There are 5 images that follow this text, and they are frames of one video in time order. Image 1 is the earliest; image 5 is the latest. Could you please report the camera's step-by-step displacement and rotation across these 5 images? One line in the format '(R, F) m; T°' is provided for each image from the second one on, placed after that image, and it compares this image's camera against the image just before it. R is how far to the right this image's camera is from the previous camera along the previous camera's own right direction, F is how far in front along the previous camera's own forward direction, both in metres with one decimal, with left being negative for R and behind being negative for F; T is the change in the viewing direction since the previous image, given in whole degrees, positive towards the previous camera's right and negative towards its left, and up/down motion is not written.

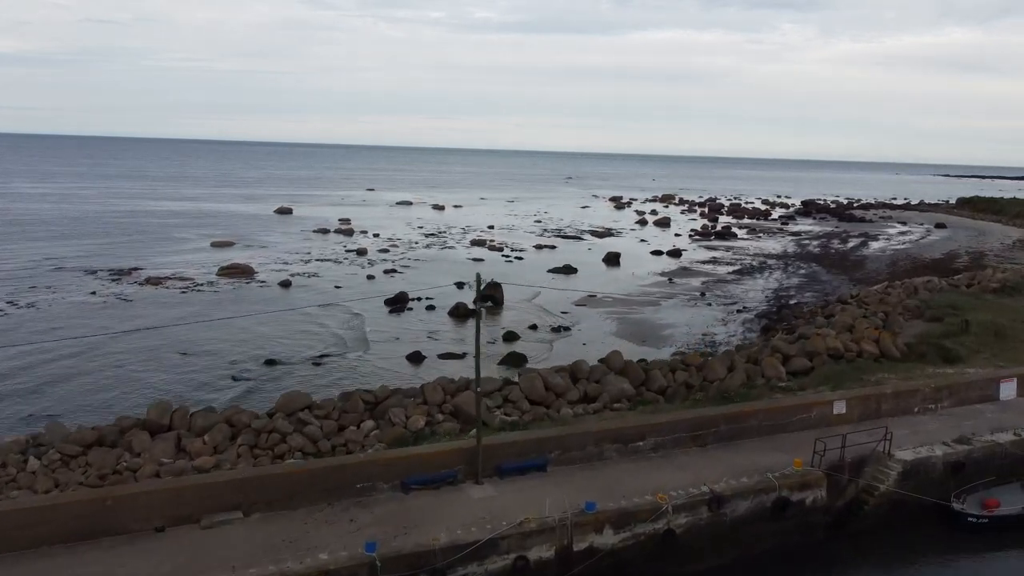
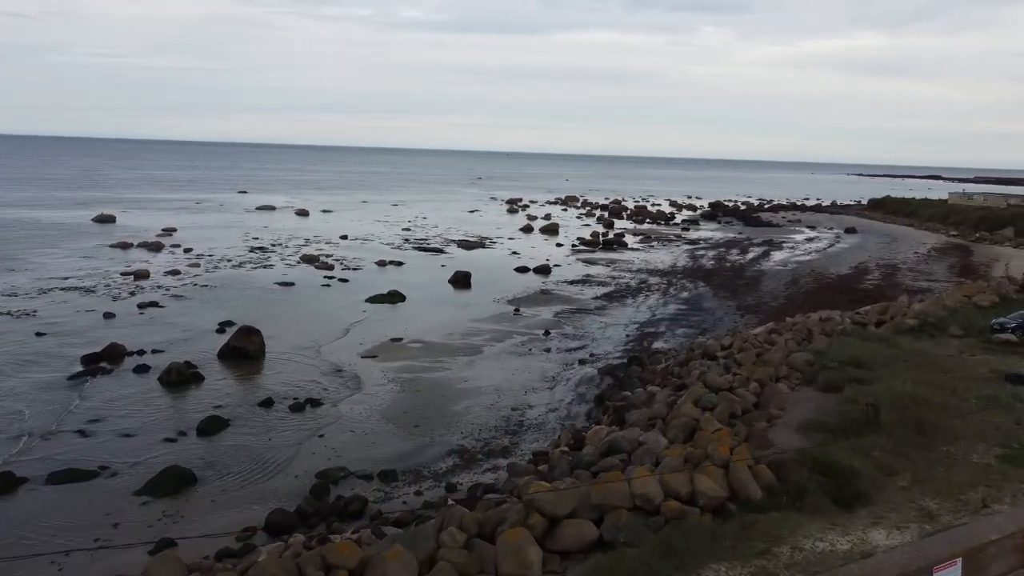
(+3.9, +6.7) m; +5°
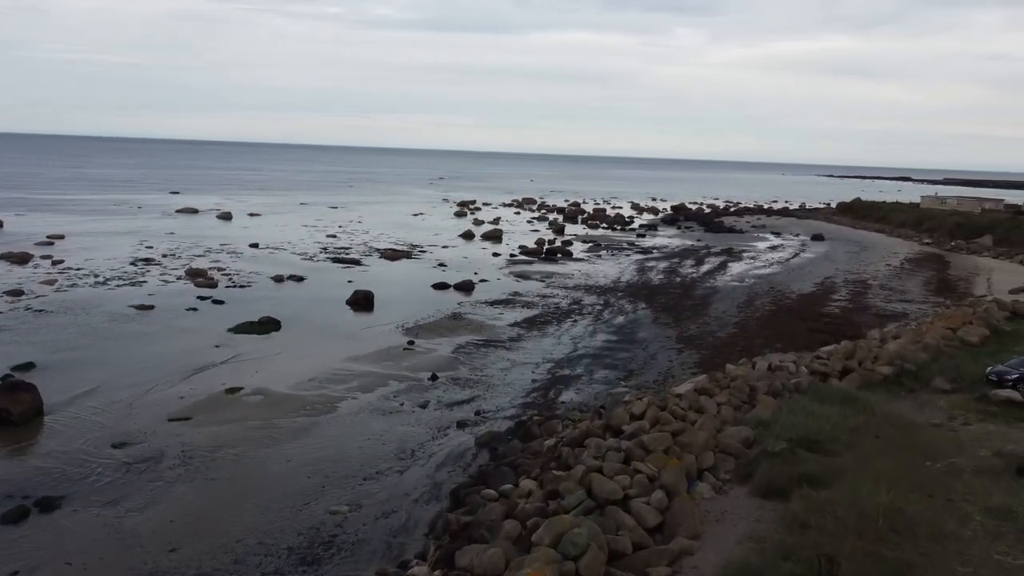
(+2.1, +4.3) m; +2°
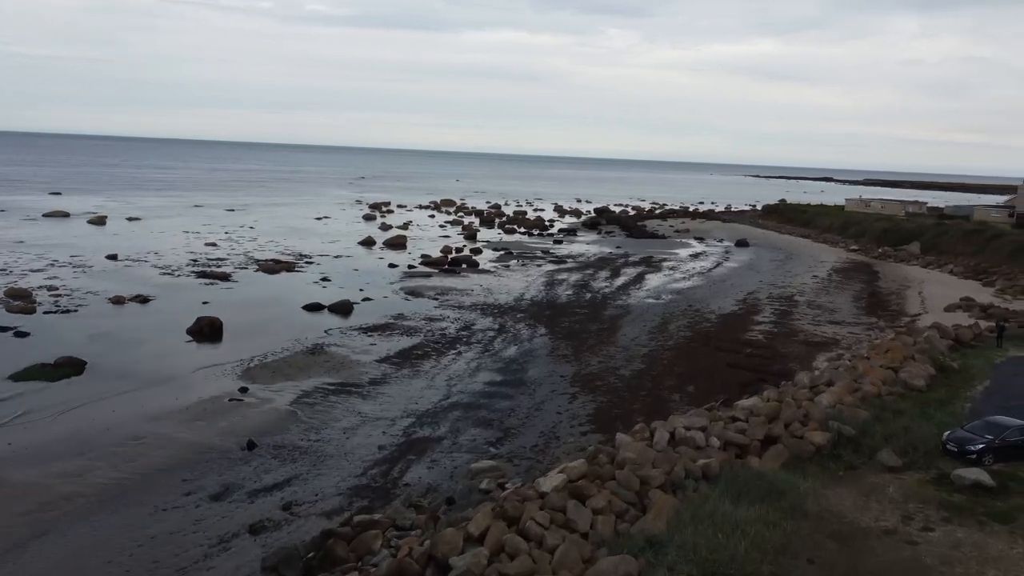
(+1.6, +3.6) m; +5°
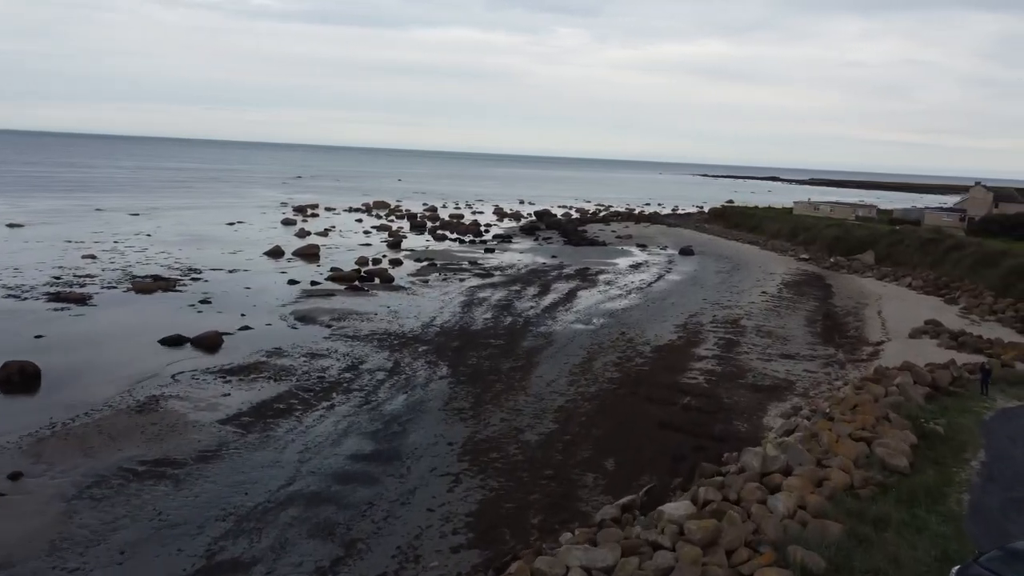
(+1.3, +3.7) m; +3°
